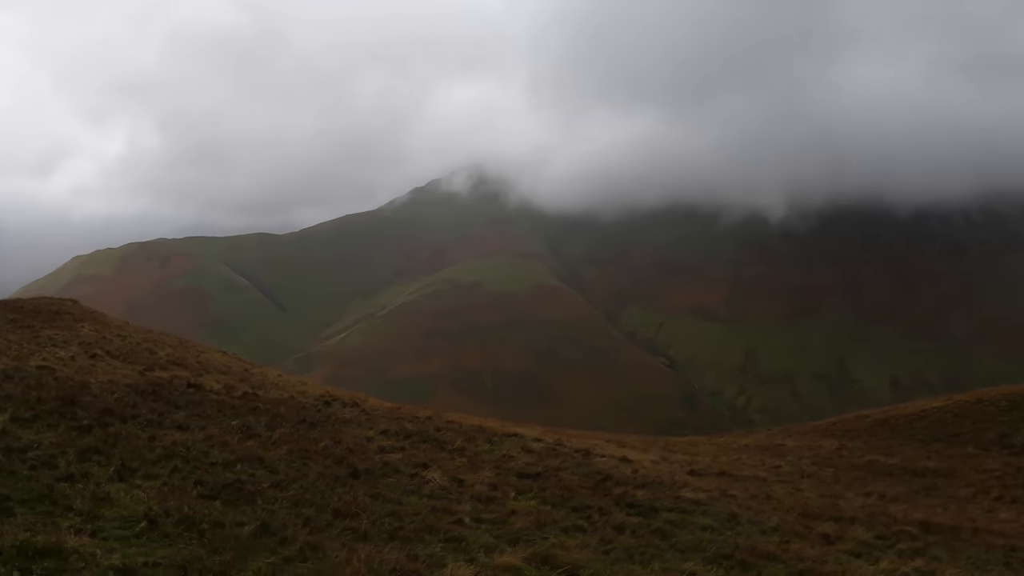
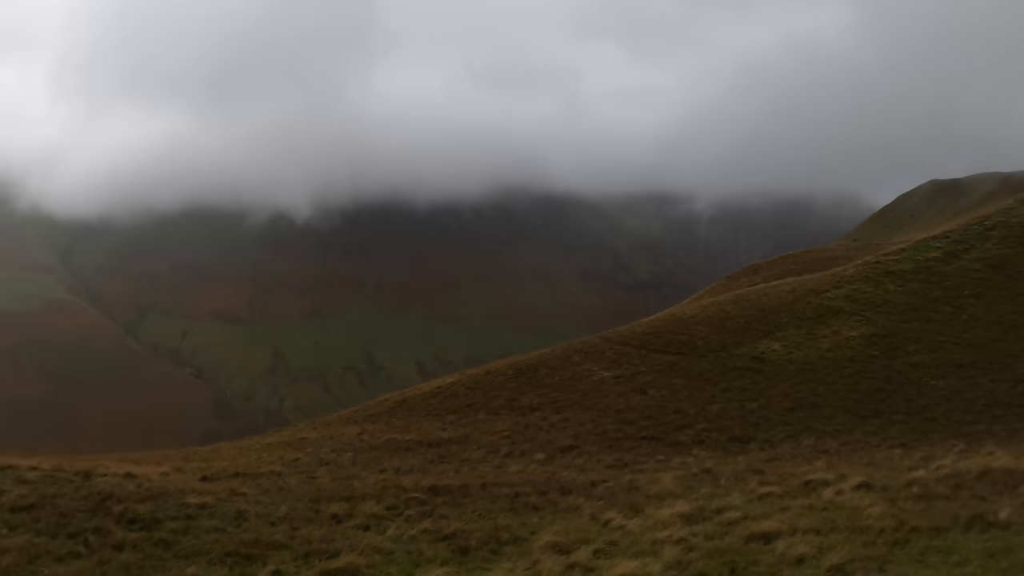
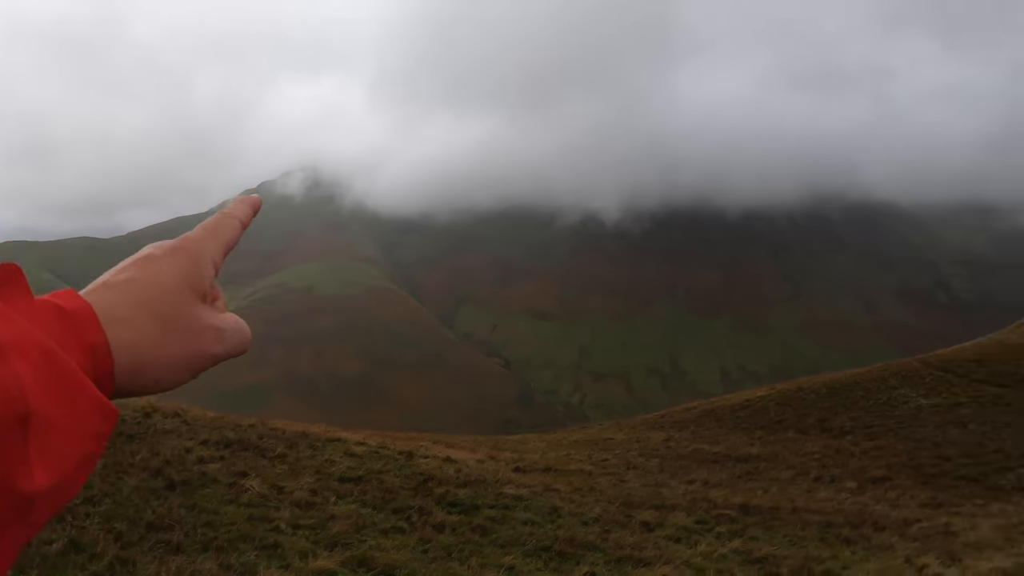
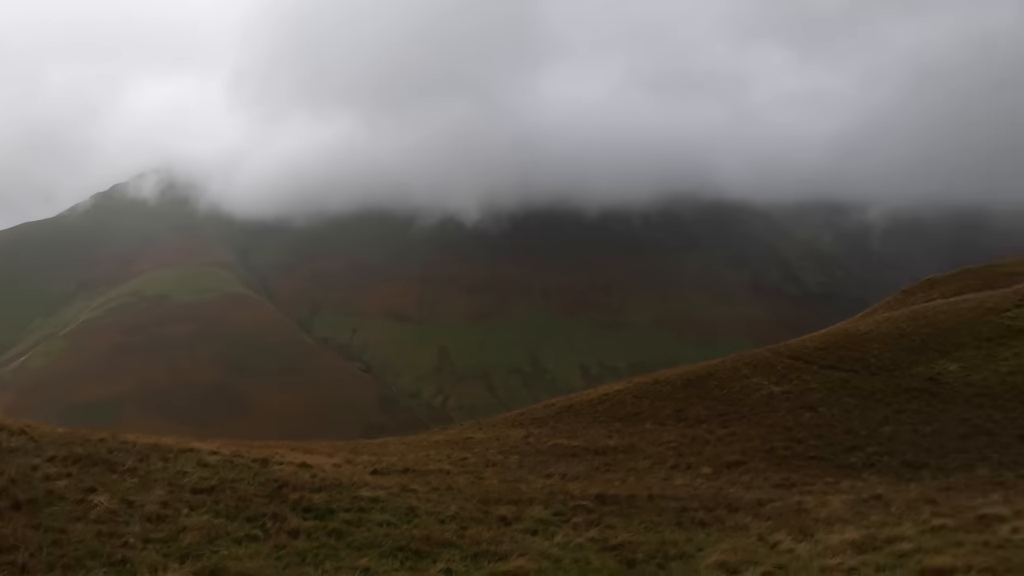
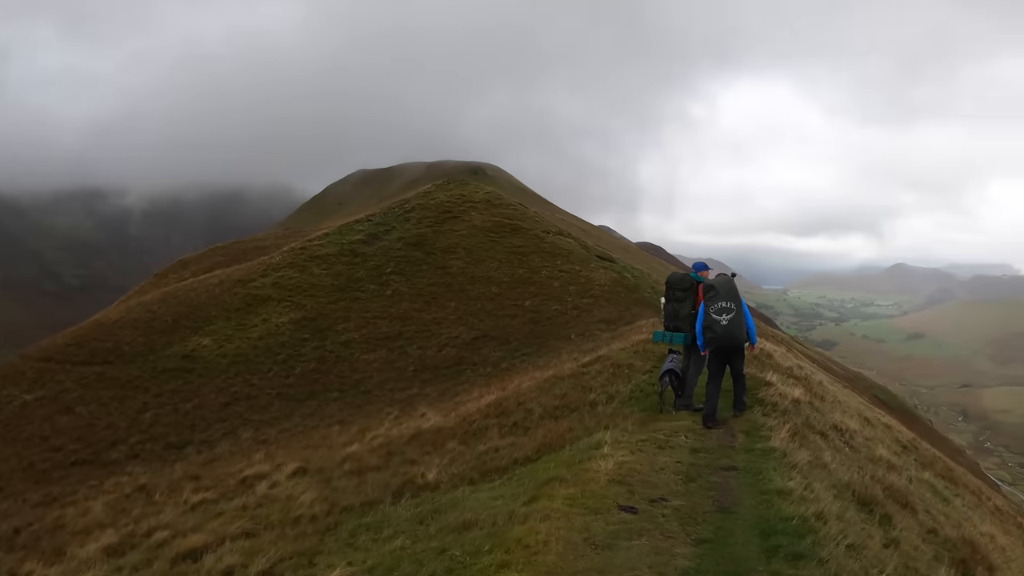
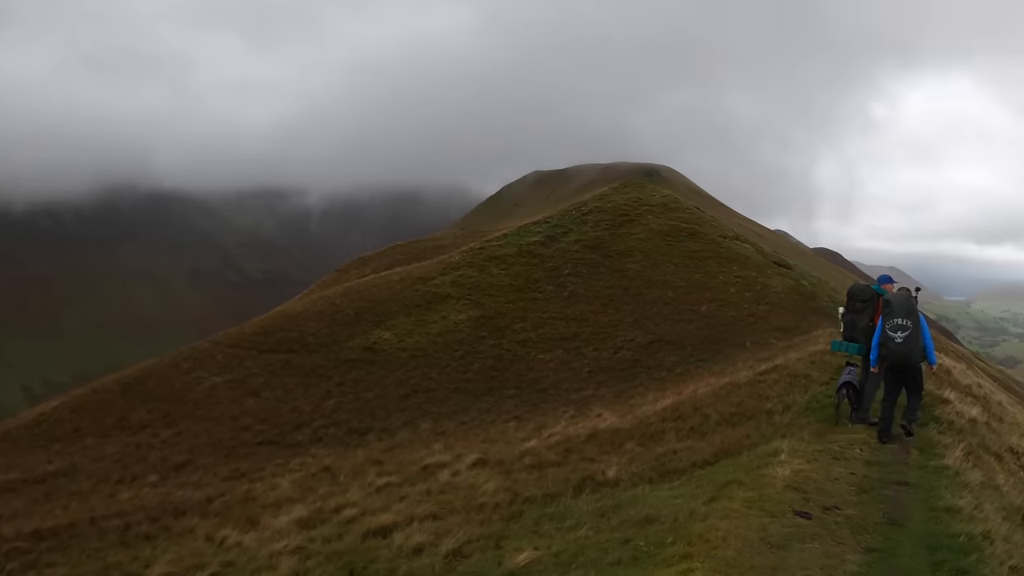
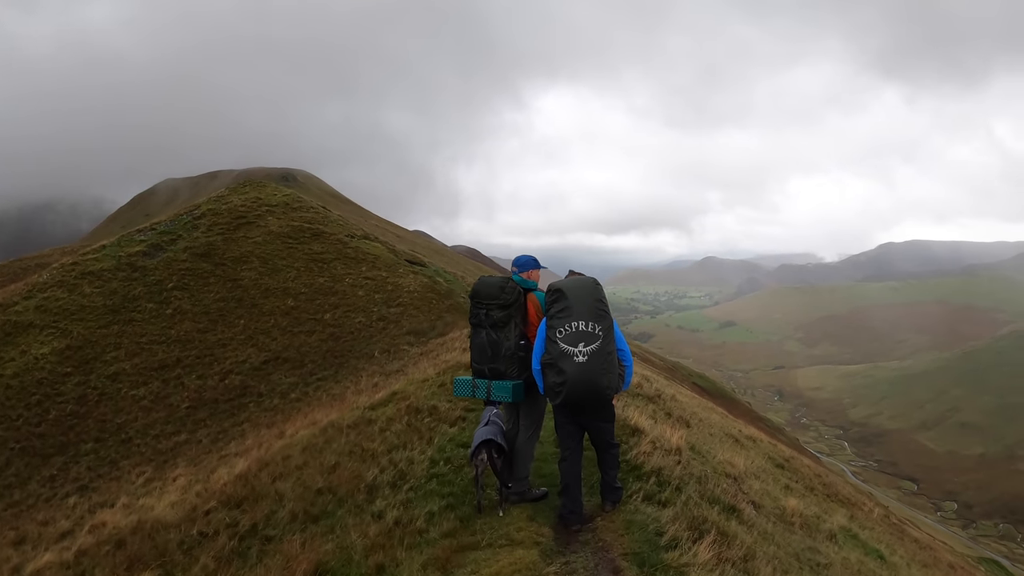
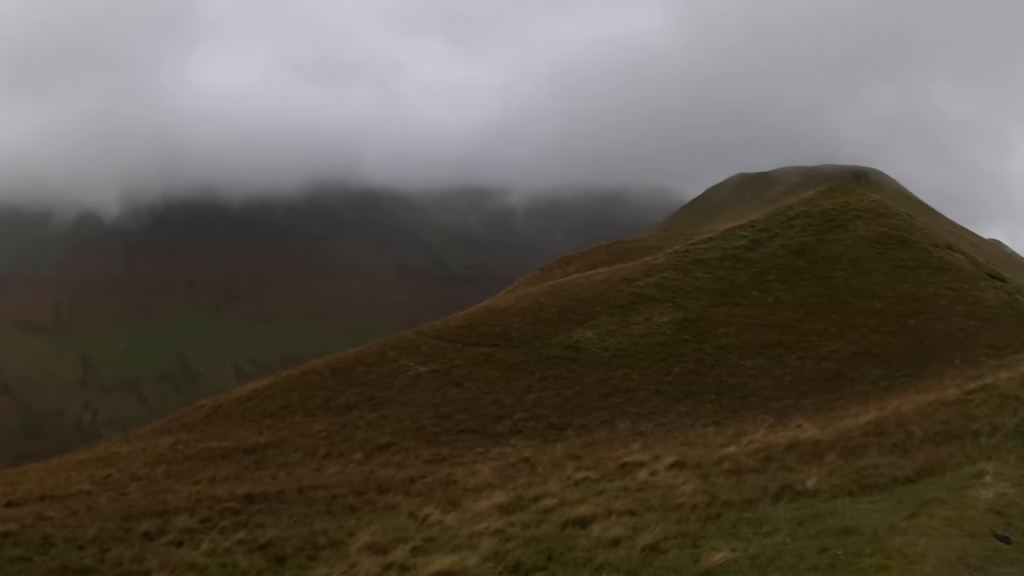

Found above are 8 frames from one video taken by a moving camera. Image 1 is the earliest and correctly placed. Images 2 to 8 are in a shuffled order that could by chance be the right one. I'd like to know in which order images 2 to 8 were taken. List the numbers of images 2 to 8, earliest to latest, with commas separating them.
3, 4, 2, 8, 6, 5, 7
